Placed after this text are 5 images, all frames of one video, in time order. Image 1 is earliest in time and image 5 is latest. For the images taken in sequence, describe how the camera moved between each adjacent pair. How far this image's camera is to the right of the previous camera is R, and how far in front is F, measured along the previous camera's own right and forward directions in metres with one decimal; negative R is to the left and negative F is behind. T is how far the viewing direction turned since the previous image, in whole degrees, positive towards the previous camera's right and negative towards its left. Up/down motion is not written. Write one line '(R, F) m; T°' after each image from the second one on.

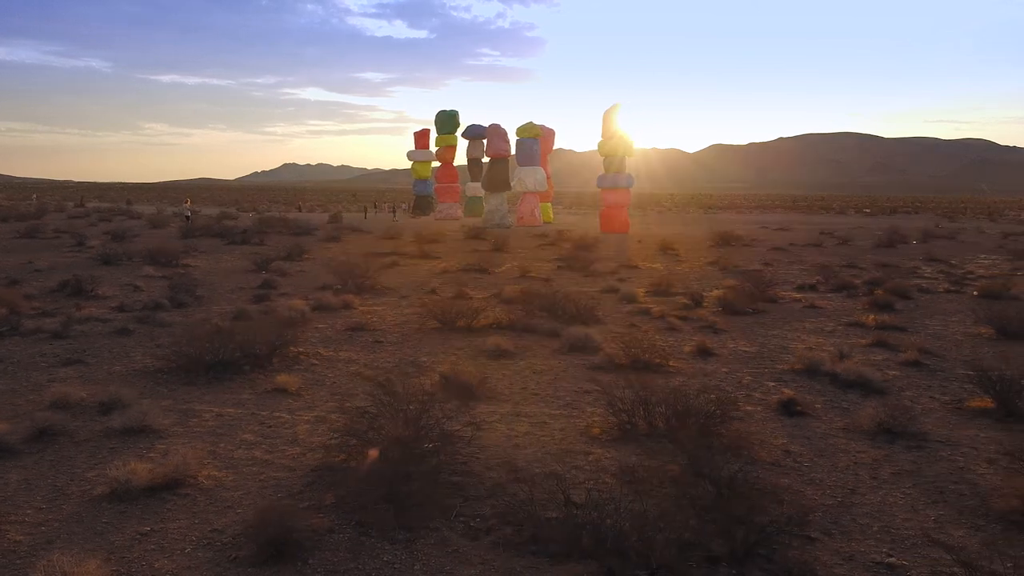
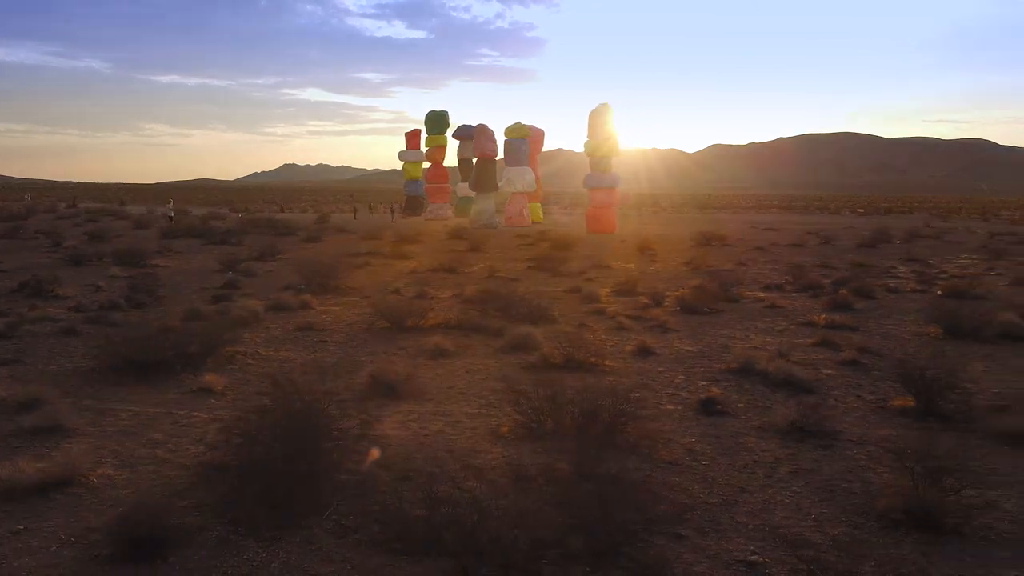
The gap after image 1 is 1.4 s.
(+1.0, 0.0) m; 0°
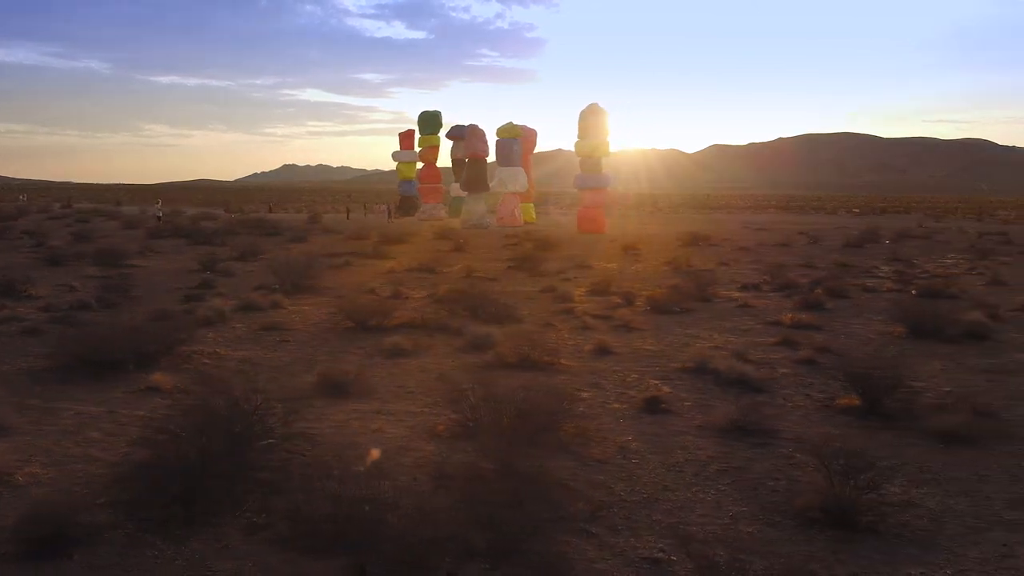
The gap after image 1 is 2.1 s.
(+0.7, 0.0) m; 0°
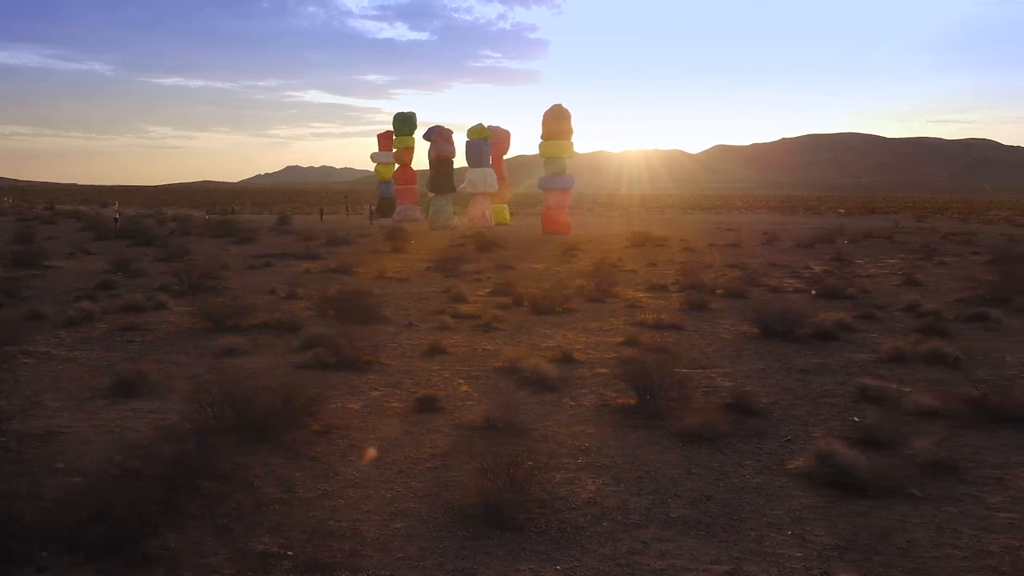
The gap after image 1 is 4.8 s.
(+3.0, -0.1) m; 0°
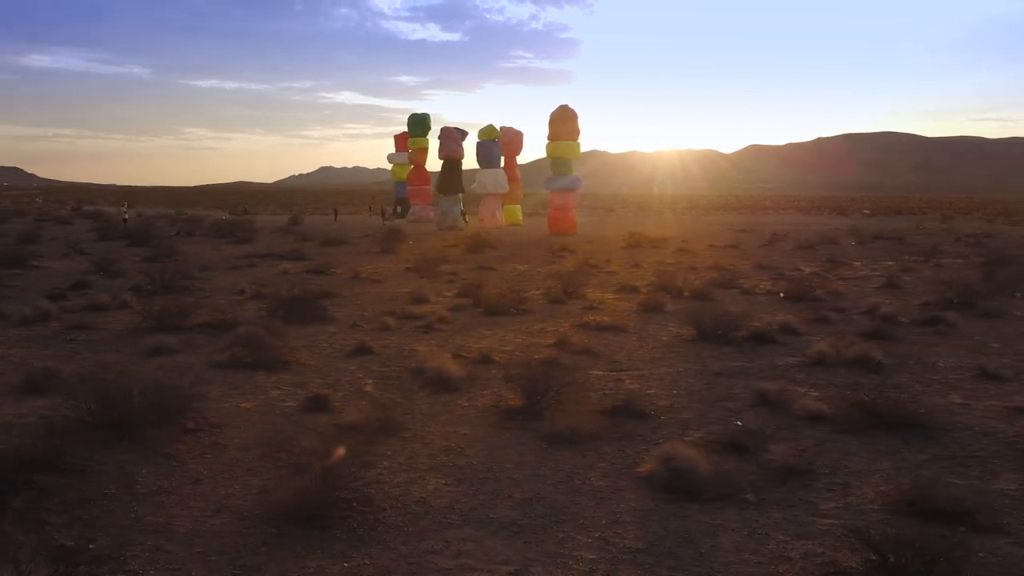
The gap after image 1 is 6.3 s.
(+1.9, -0.1) m; -2°
